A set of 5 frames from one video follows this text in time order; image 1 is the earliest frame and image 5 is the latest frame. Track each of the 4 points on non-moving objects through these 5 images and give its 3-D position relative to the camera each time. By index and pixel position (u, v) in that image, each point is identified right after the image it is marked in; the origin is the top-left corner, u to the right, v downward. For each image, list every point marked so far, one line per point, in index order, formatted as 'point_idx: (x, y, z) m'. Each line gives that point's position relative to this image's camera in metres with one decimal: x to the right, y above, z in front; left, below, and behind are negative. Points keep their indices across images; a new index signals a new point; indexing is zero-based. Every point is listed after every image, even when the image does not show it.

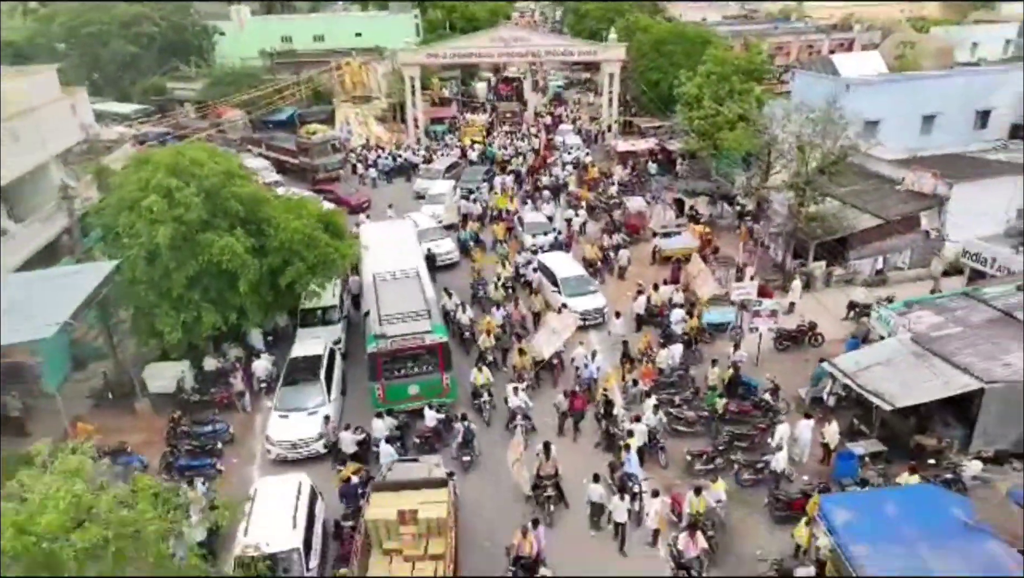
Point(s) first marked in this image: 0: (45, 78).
0: (-13.9, +6.3, +20.0) m
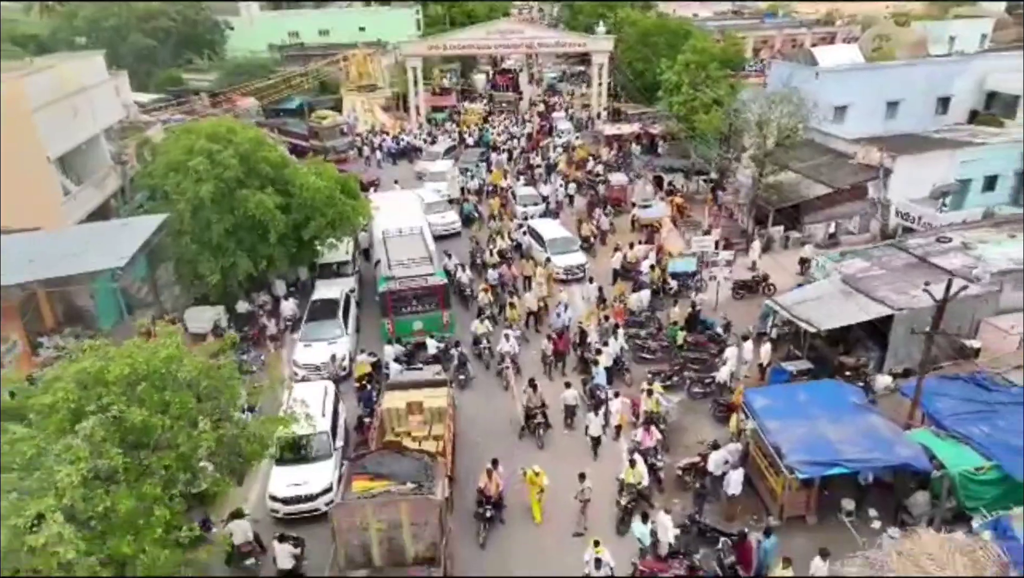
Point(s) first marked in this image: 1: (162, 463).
0: (-14.2, +7.7, +22.8) m
1: (-4.9, -2.3, +9.5) m
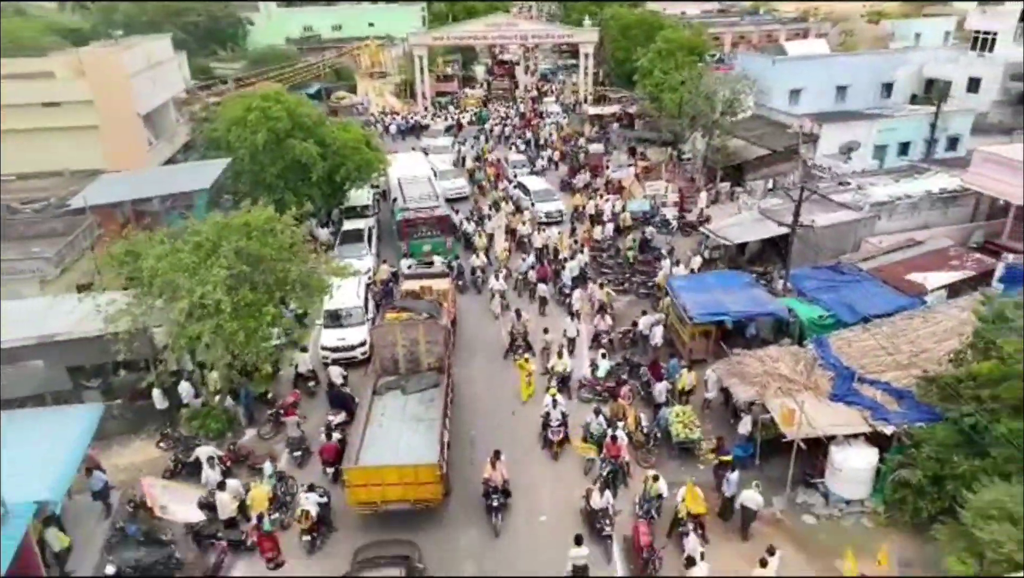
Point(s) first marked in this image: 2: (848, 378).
0: (-14.6, +10.3, +27.9) m
1: (-5.3, +0.2, +14.6) m
2: (+6.9, -1.8, +13.6) m
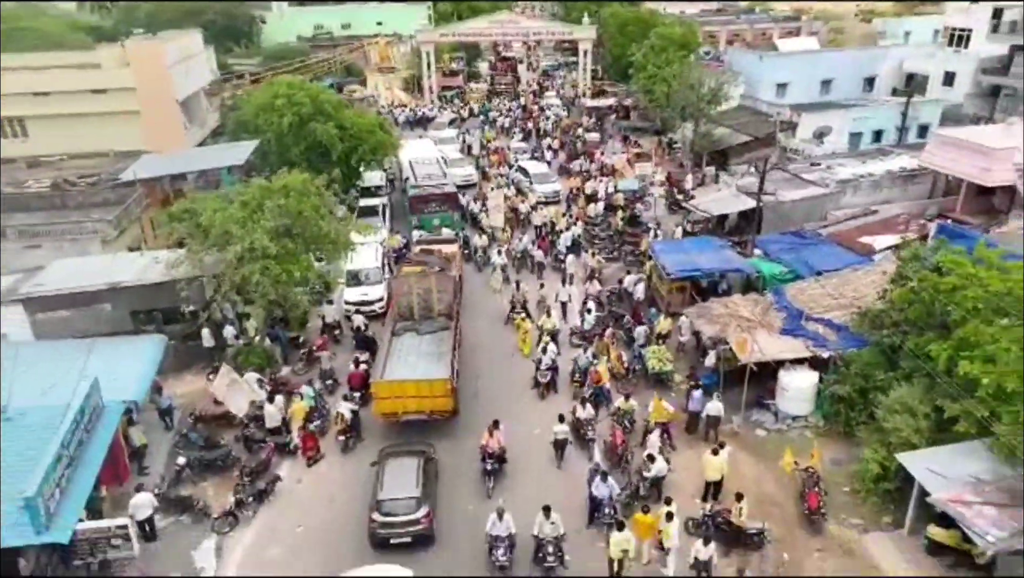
0: (-14.5, +11.5, +30.5) m
1: (-5.3, +1.4, +17.1) m
2: (+6.9, -0.7, +16.1) m
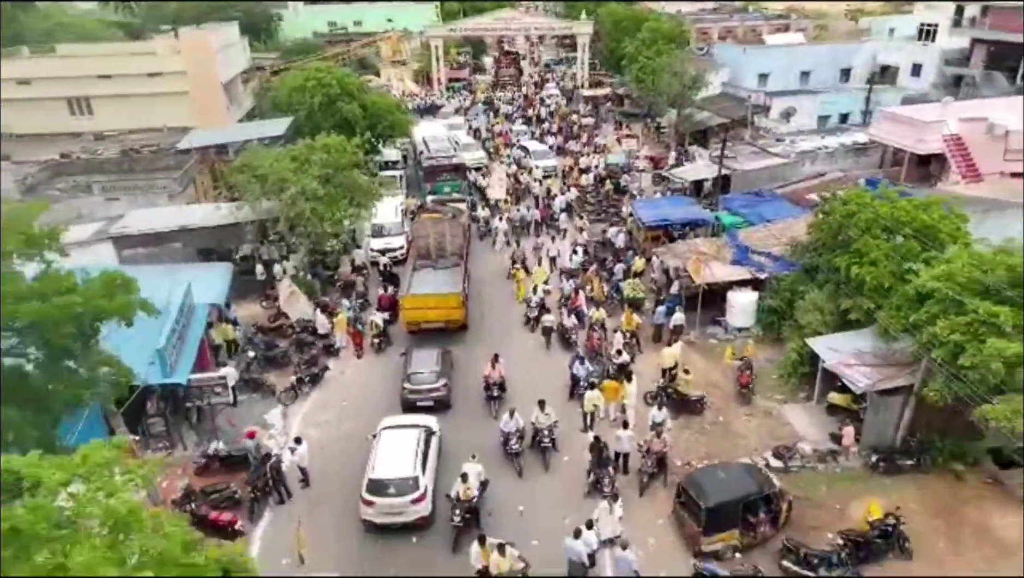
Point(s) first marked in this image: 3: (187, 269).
0: (-14.4, +13.3, +34.3) m
1: (-5.3, +3.2, +20.9) m
2: (+6.8, +1.2, +19.7) m
3: (-9.3, +0.4, +19.0) m
